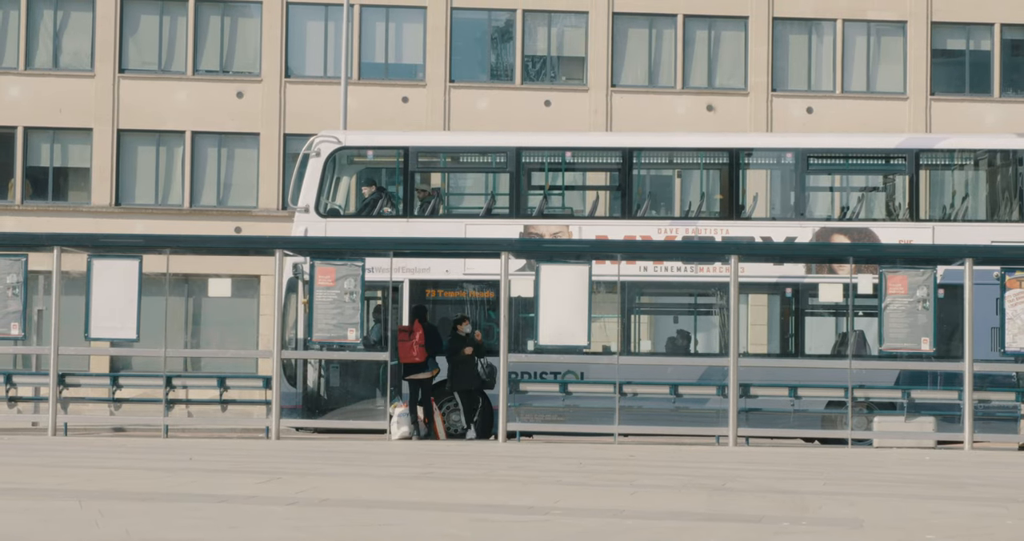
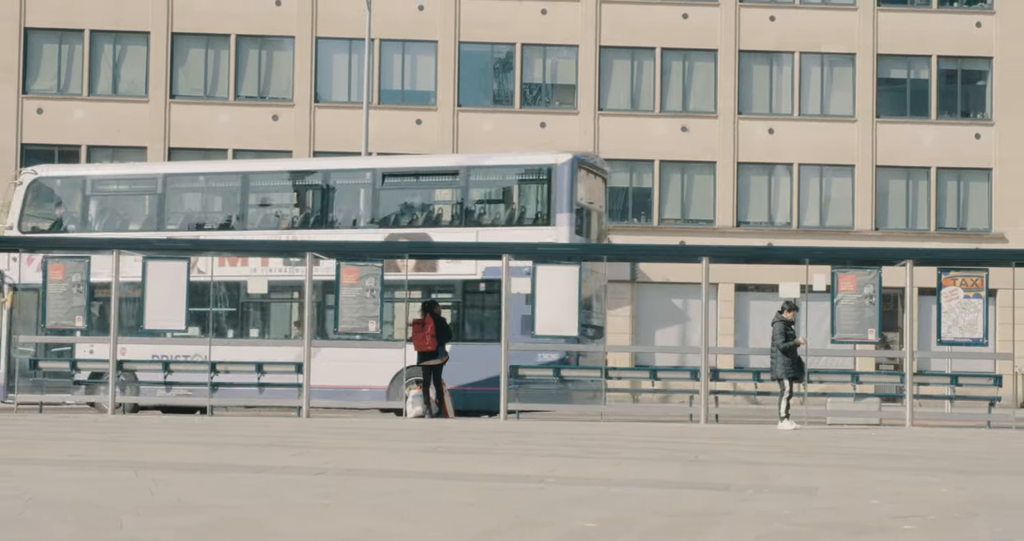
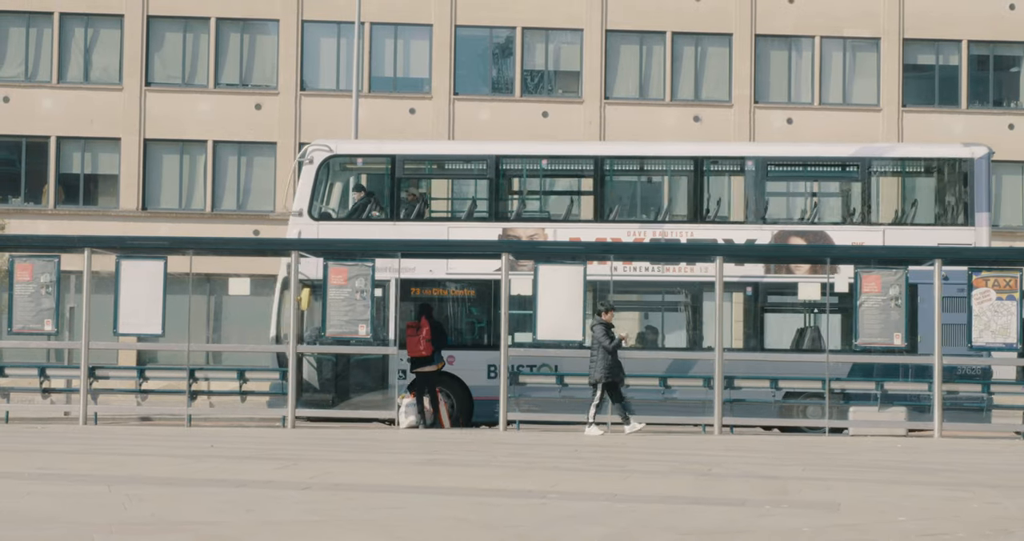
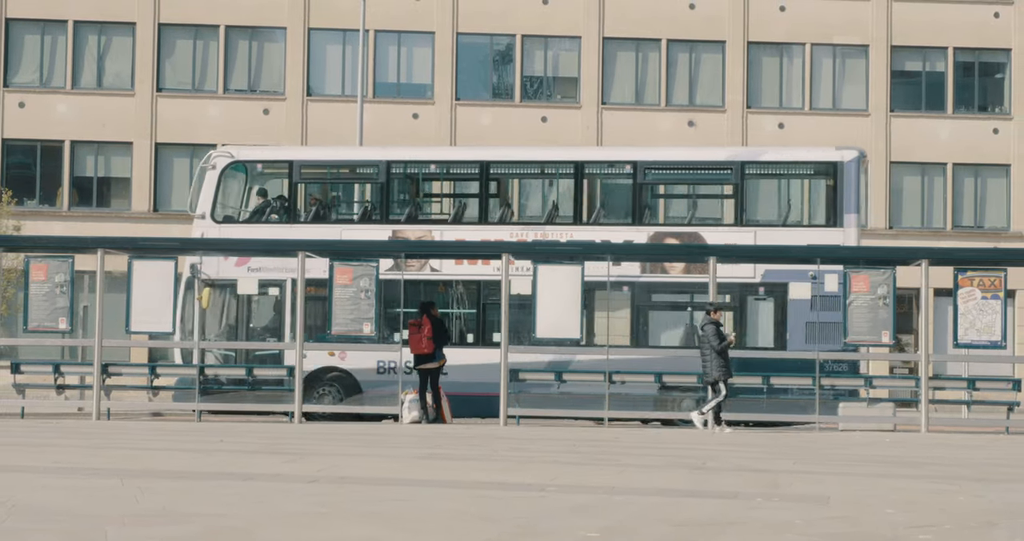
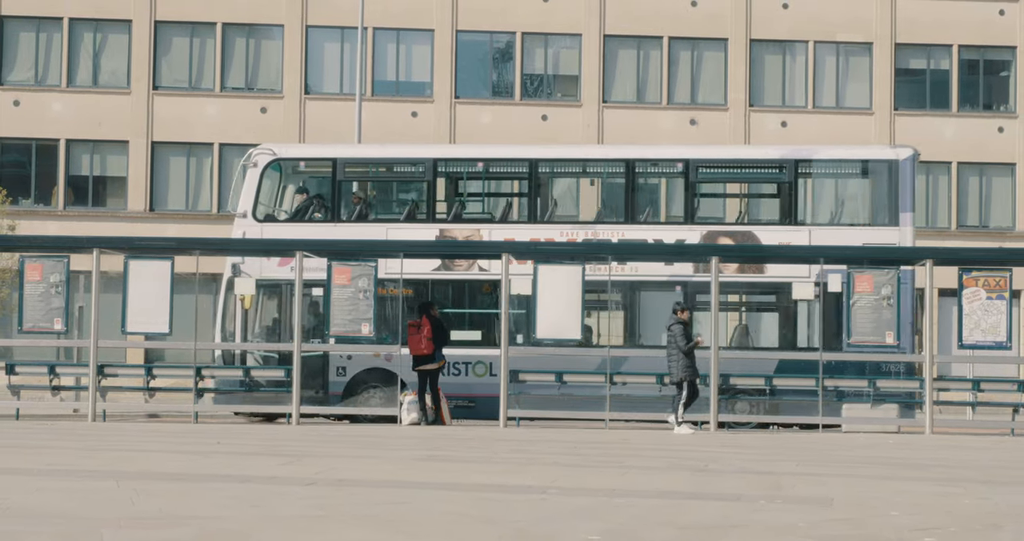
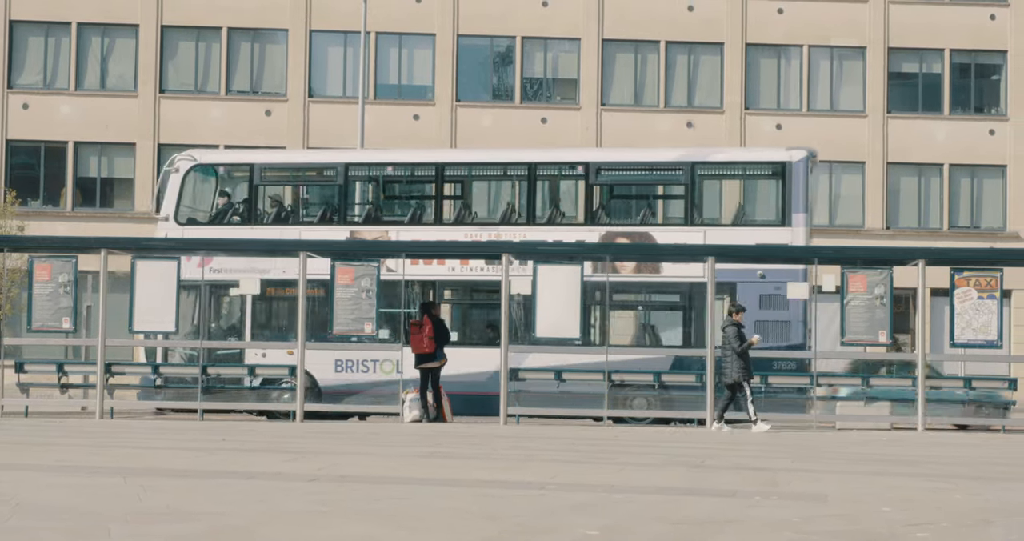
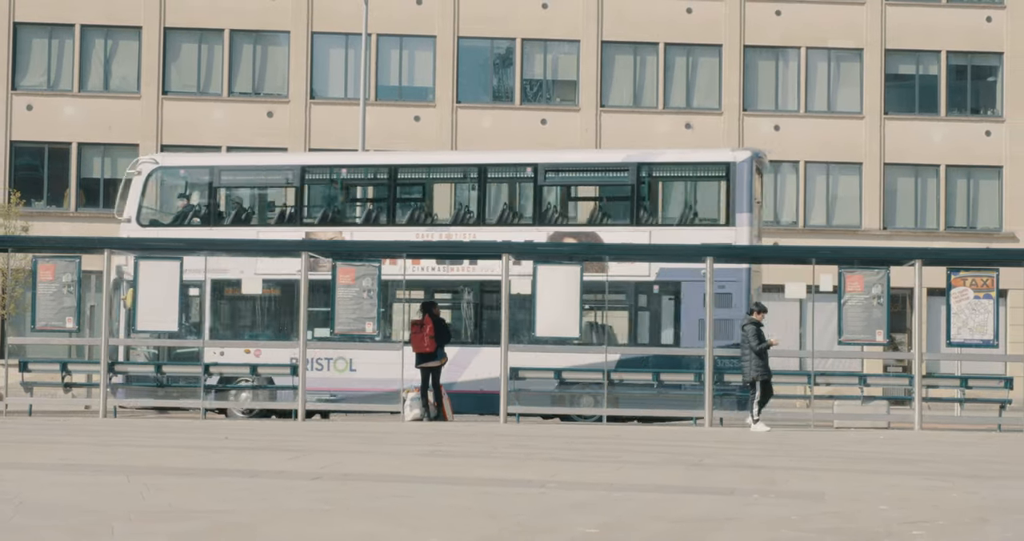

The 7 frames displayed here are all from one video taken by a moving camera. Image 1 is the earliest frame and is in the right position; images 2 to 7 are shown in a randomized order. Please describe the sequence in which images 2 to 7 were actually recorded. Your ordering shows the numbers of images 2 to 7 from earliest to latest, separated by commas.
3, 5, 4, 6, 7, 2
